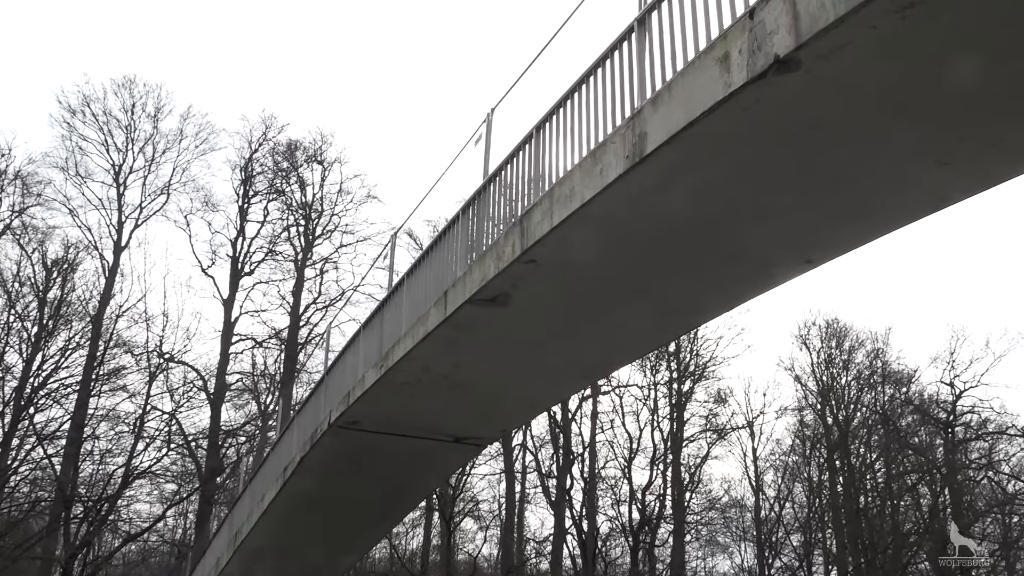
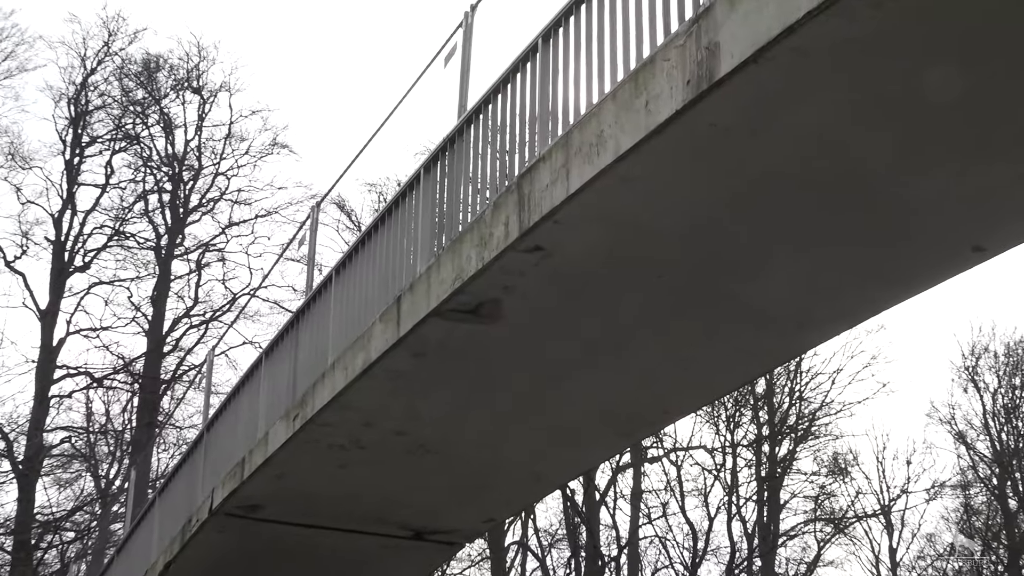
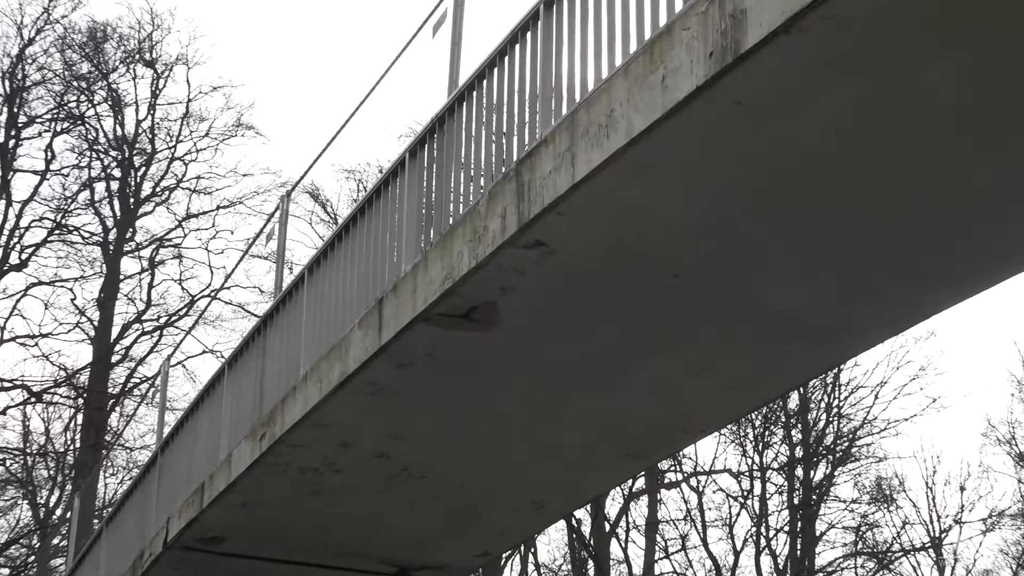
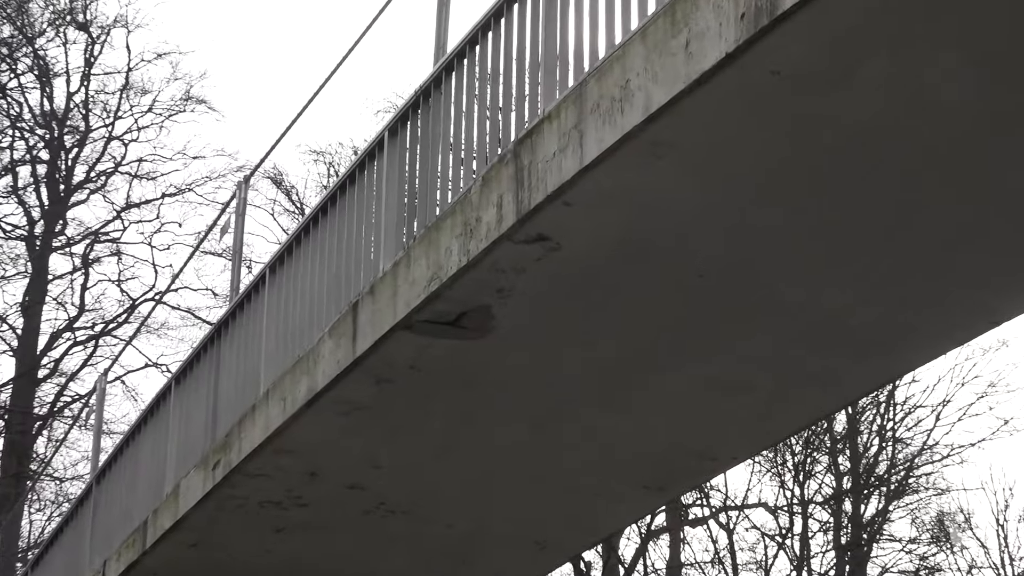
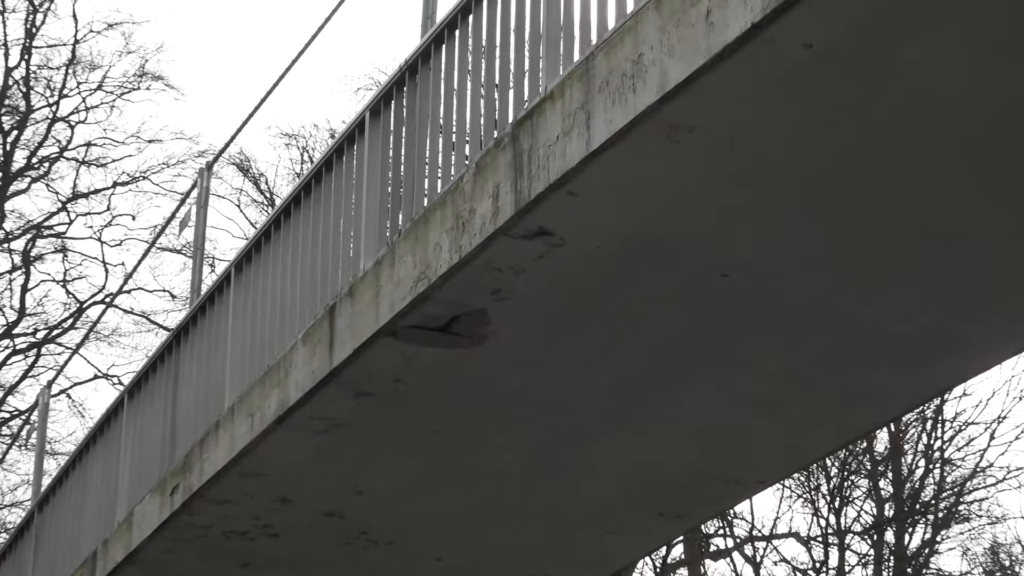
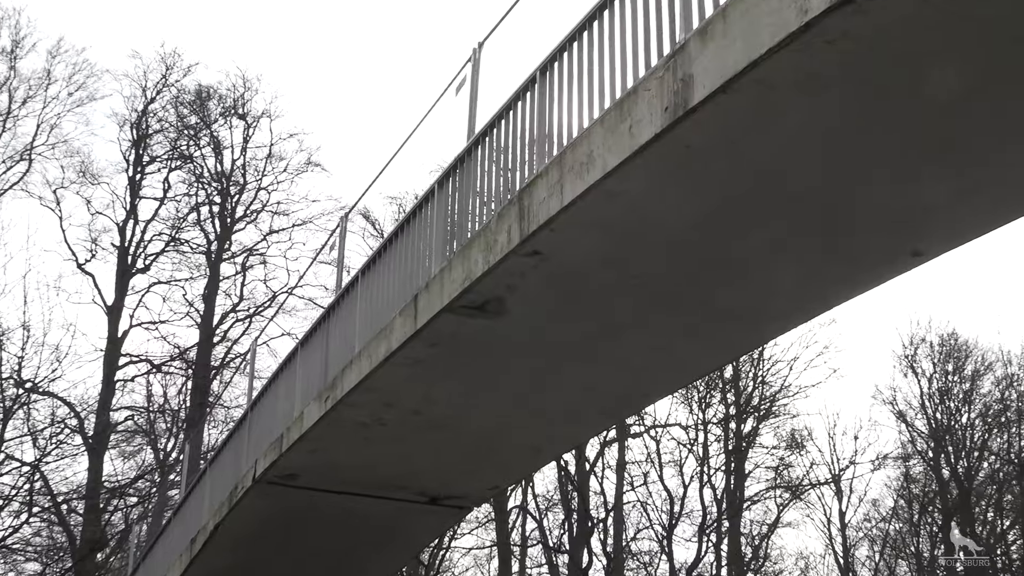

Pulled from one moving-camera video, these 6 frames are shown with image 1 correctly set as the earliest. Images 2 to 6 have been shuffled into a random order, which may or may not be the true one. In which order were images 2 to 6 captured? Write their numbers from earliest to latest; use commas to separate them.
6, 2, 3, 4, 5
